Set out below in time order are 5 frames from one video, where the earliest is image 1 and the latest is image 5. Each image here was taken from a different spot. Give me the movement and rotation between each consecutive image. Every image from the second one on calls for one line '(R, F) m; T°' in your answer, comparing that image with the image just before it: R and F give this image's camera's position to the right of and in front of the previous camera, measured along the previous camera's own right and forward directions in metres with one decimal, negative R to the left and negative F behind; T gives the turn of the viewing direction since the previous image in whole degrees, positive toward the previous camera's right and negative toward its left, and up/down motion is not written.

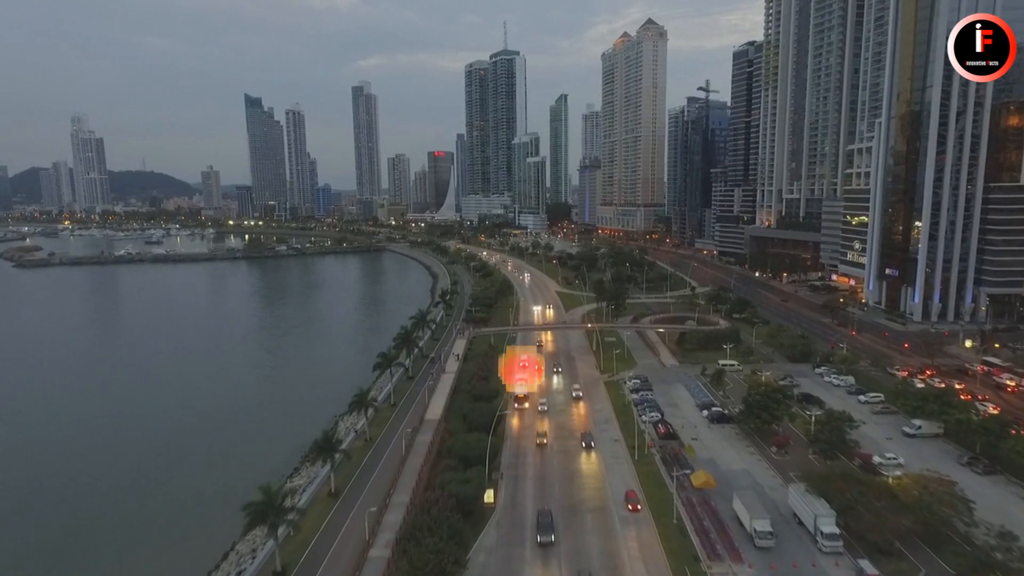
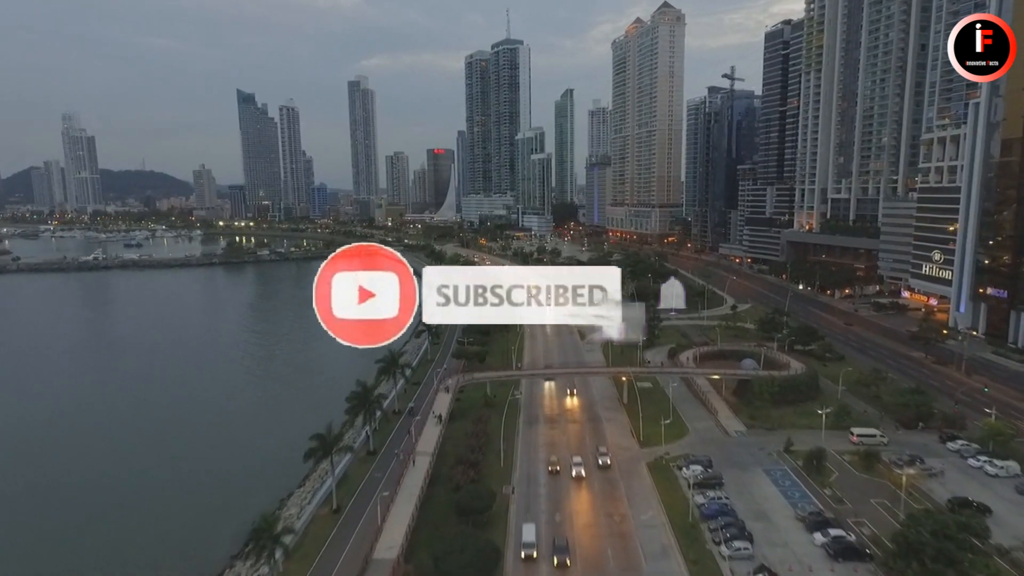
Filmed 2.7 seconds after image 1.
(0.0, +11.2) m; 0°
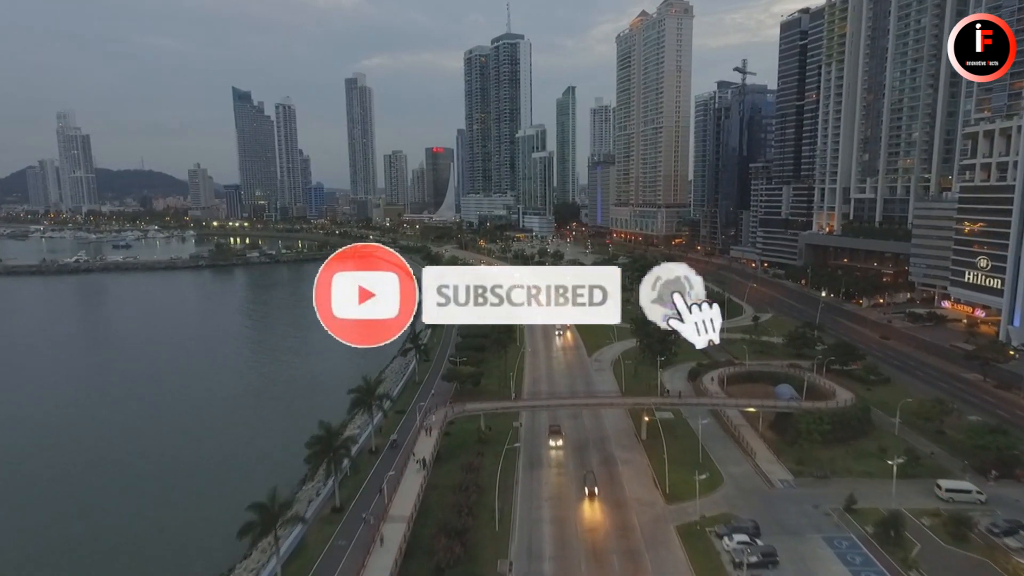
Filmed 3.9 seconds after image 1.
(+0.1, +5.0) m; 0°
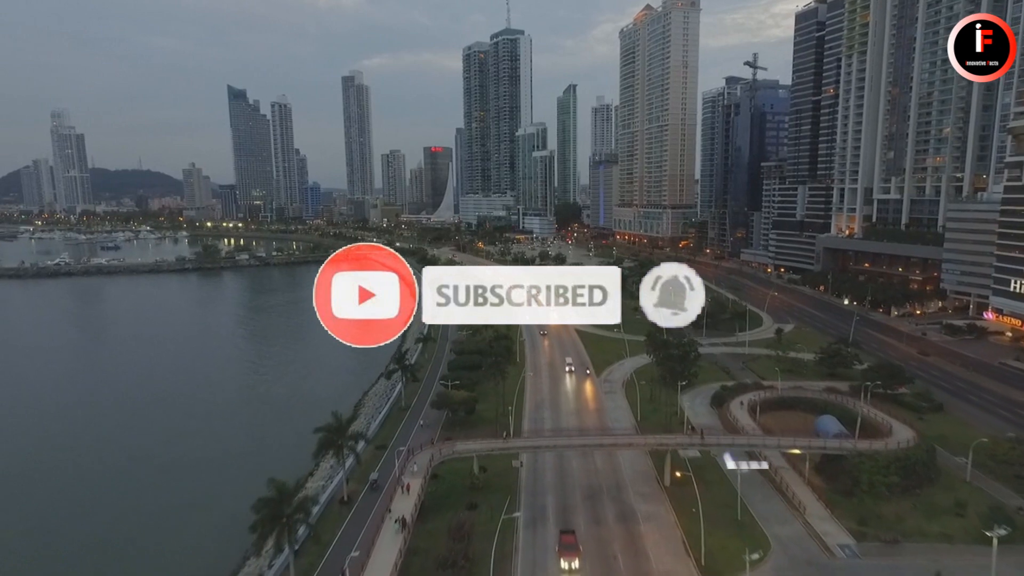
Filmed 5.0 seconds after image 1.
(0.0, +4.4) m; 0°
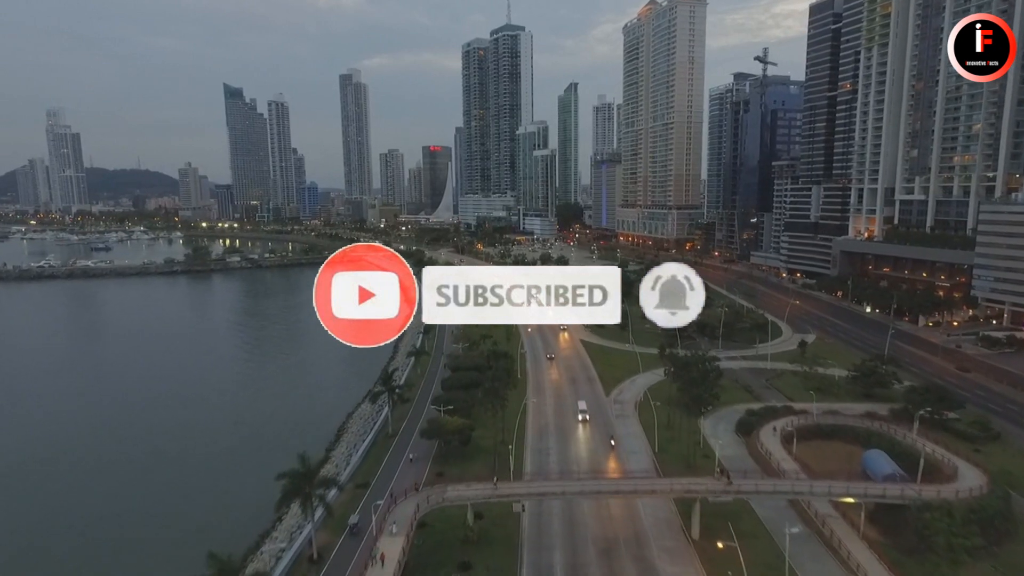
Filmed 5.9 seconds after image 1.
(0.0, +3.6) m; 0°
